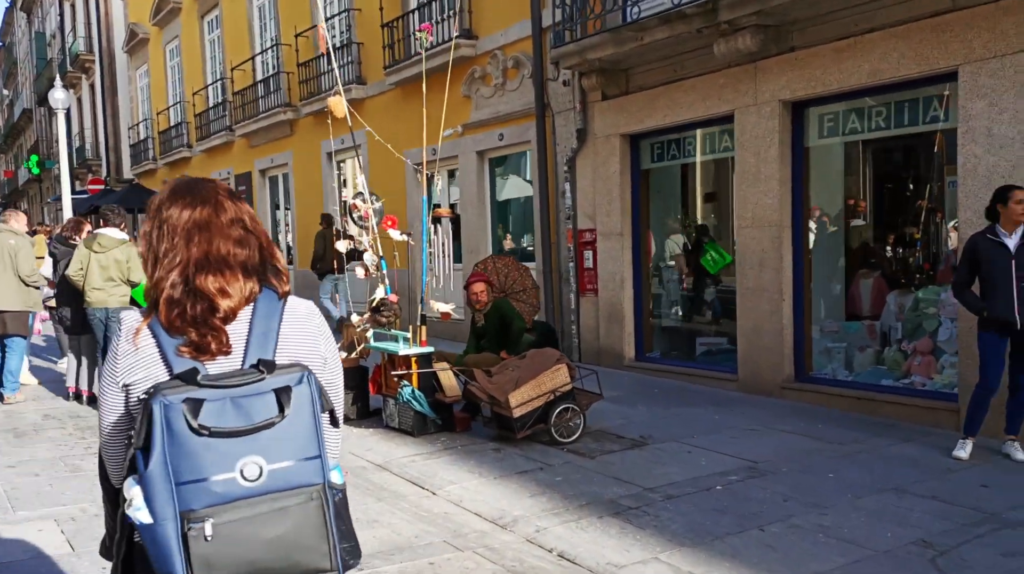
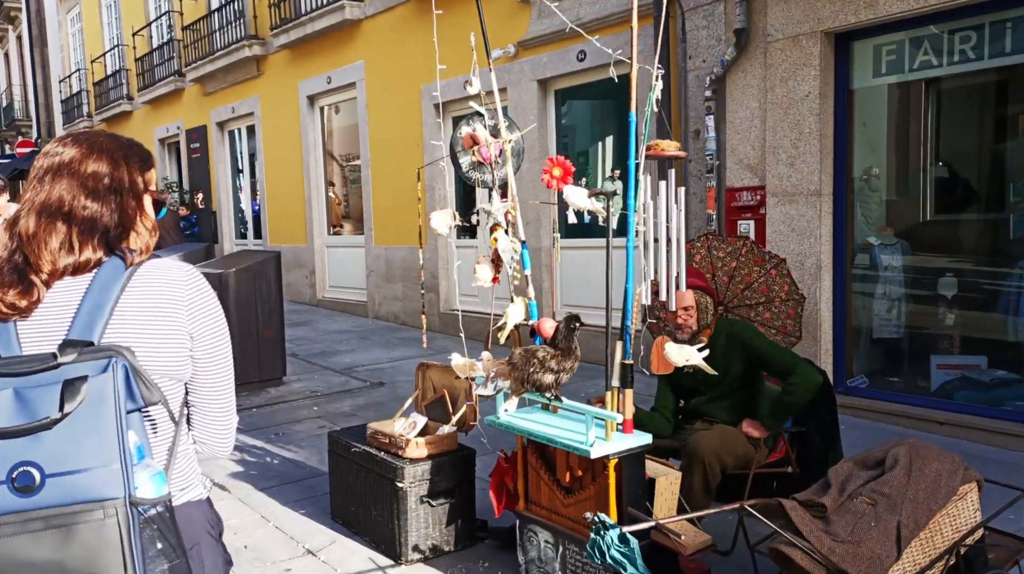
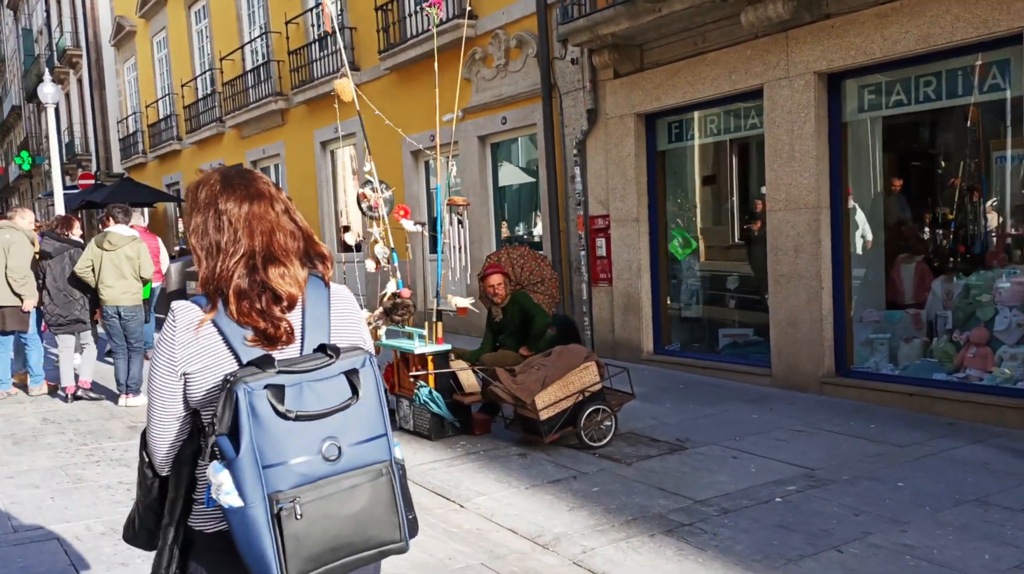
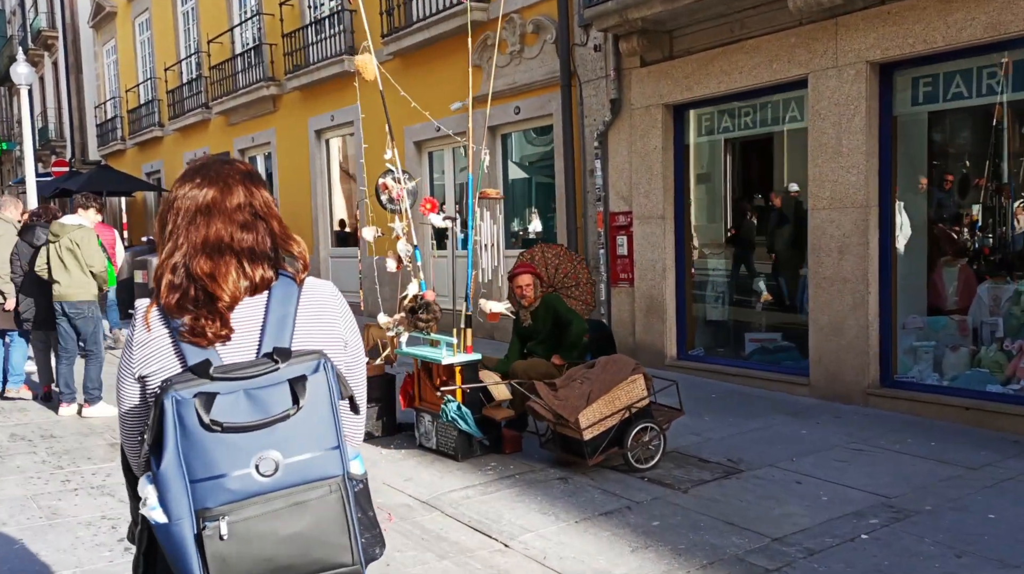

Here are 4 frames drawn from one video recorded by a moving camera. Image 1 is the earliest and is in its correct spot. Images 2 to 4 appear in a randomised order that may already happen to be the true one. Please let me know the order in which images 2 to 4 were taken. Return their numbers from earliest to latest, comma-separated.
3, 4, 2
